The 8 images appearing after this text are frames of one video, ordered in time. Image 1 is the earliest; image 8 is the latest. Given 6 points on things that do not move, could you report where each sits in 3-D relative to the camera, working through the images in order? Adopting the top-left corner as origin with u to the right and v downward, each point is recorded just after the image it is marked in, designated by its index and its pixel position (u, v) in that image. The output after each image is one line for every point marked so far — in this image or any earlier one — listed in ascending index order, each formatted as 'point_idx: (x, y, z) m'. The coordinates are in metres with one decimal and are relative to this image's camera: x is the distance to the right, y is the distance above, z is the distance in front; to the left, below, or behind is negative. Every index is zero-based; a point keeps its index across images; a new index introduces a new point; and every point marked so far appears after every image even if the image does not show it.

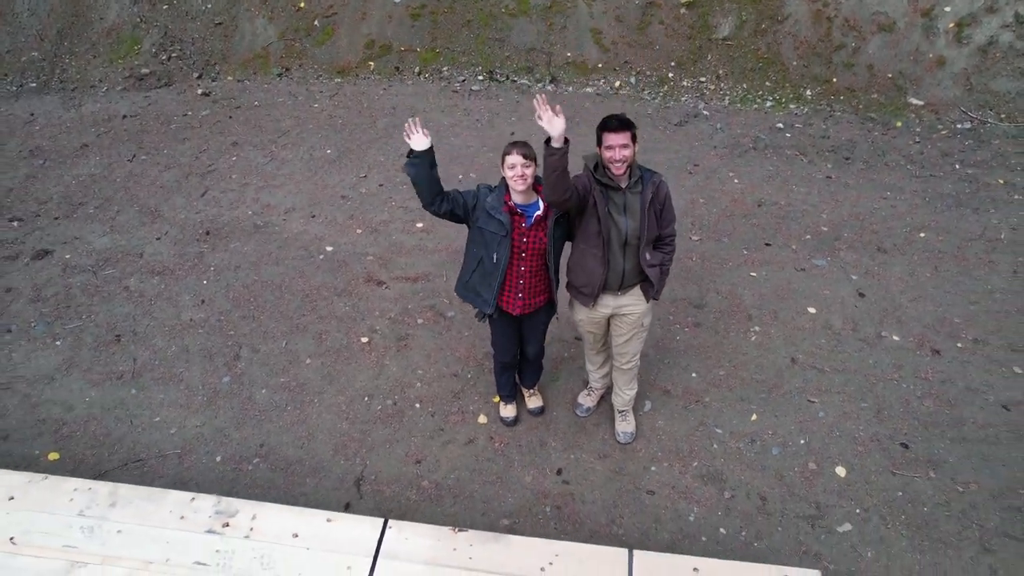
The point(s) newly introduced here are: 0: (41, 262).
0: (-2.5, +0.1, +3.5) m
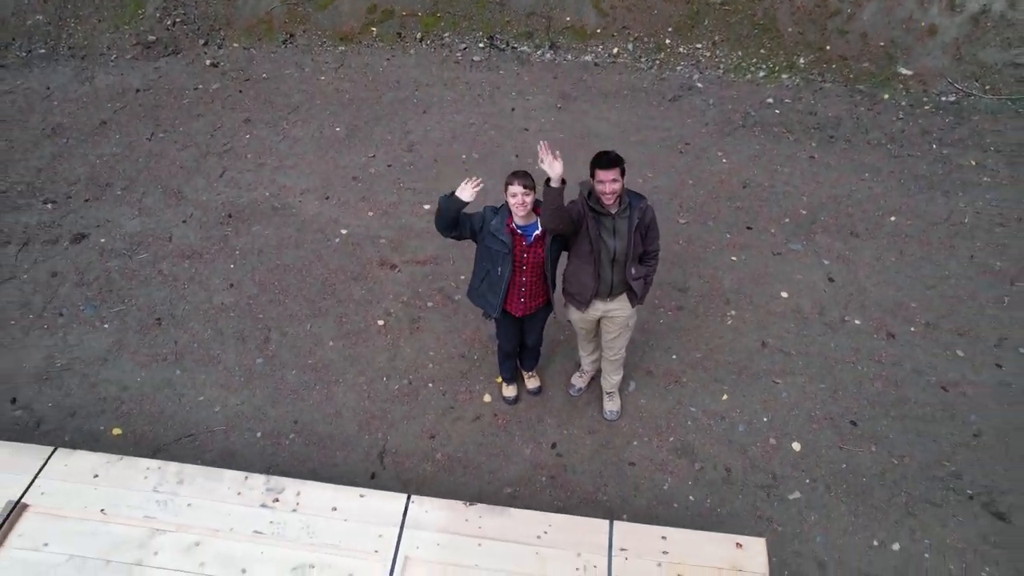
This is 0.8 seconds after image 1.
0: (-2.5, +0.2, +3.8) m
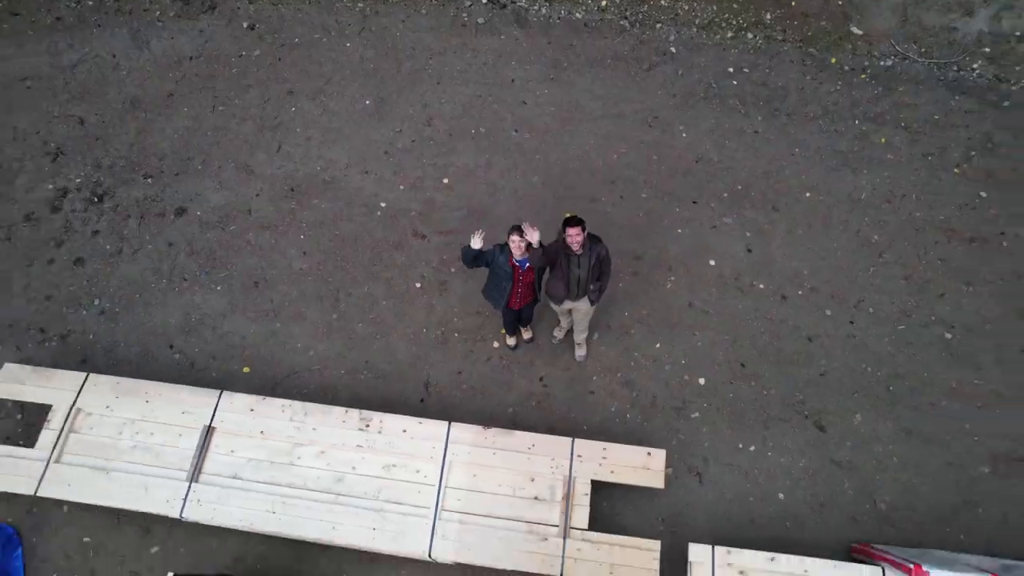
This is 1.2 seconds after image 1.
0: (-2.5, +0.5, +4.9) m
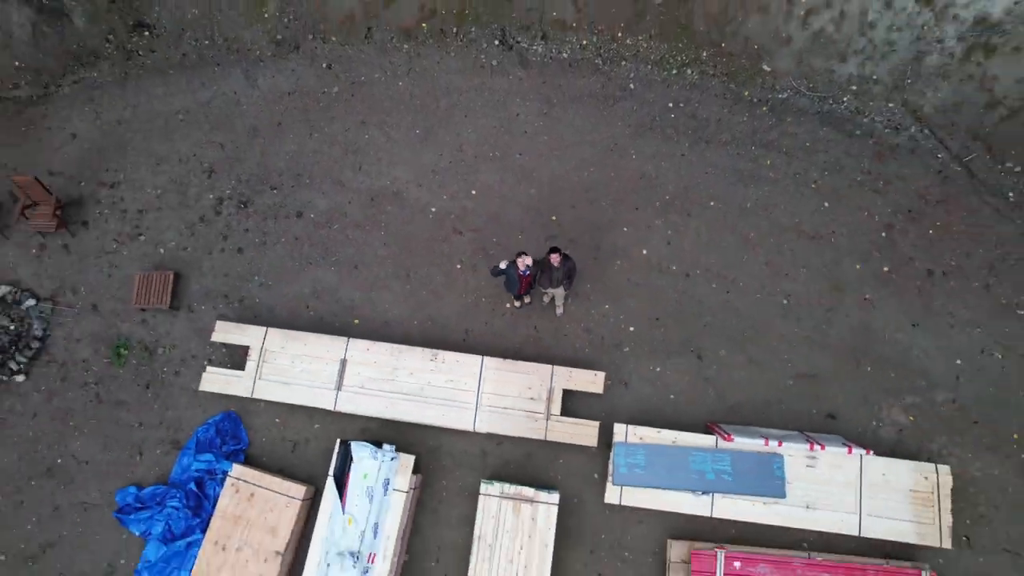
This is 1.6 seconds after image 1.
0: (-2.4, +0.8, +7.5) m
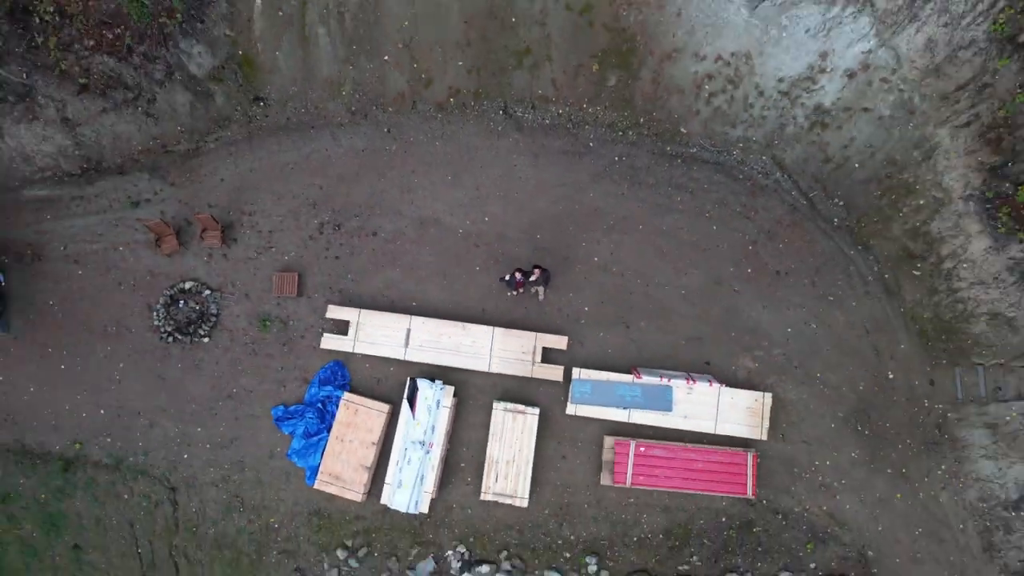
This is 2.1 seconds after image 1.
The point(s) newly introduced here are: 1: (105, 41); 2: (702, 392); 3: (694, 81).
0: (-2.4, +0.9, +11.6) m
1: (-7.0, +4.2, +11.2) m
2: (+3.1, -1.7, +10.6) m
3: (+3.2, +3.6, +11.3) m
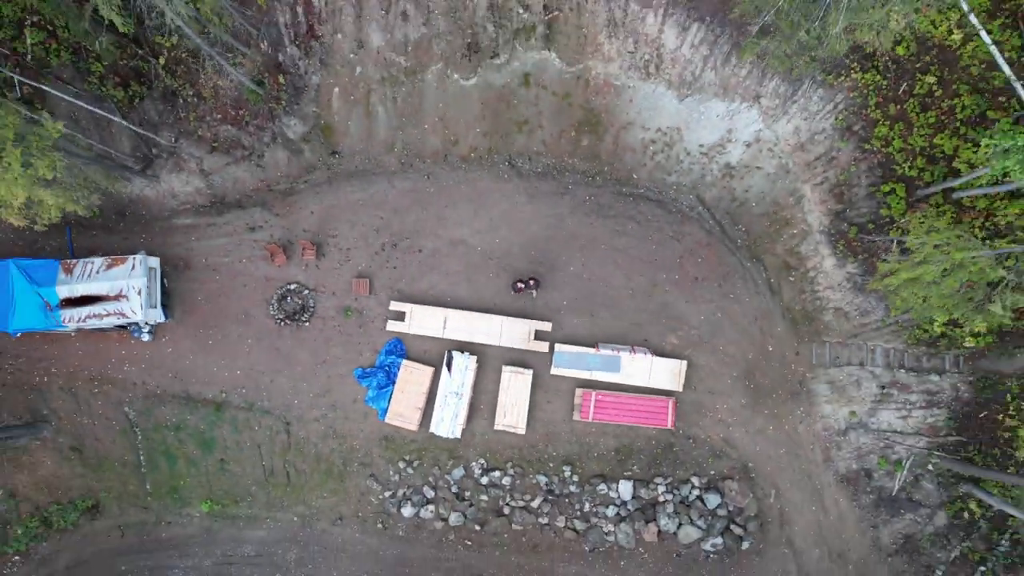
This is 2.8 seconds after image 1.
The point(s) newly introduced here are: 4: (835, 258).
0: (-2.4, +0.9, +16.8) m
1: (-6.9, +4.2, +16.0) m
2: (+3.2, -1.7, +16.0) m
3: (+3.3, +3.6, +16.1) m
4: (+7.7, +0.7, +15.4) m
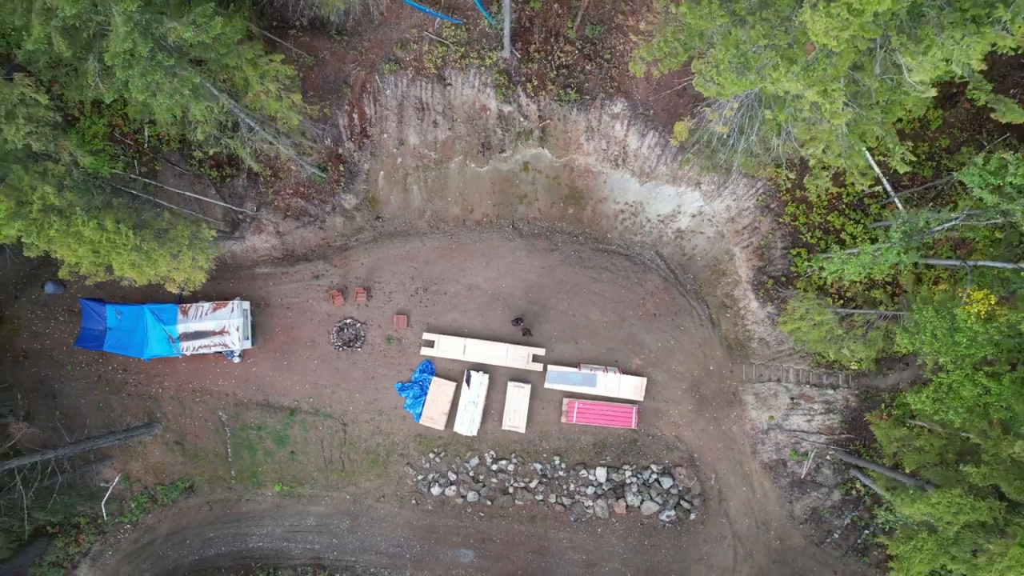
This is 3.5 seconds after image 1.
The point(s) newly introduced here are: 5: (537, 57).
0: (-2.3, -0.2, +21.9) m
1: (-6.8, +3.0, +21.1) m
2: (+3.3, -2.9, +21.2) m
3: (+3.3, +2.5, +21.2) m
4: (+7.8, -0.4, +20.5) m
5: (+0.7, +6.7, +18.9) m
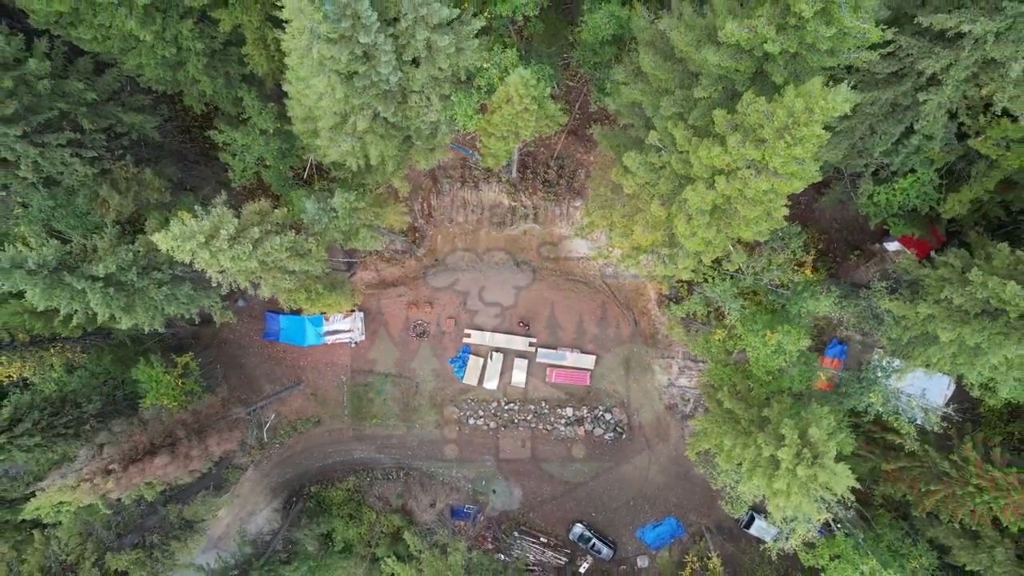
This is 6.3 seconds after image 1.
0: (-2.0, -1.0, +36.5) m
1: (-6.6, +2.2, +35.4) m
2: (+3.5, -3.7, +35.9) m
3: (+3.6, +1.6, +35.5) m
4: (+8.0, -1.3, +35.0) m
5: (+0.9, +5.7, +33.0) m
